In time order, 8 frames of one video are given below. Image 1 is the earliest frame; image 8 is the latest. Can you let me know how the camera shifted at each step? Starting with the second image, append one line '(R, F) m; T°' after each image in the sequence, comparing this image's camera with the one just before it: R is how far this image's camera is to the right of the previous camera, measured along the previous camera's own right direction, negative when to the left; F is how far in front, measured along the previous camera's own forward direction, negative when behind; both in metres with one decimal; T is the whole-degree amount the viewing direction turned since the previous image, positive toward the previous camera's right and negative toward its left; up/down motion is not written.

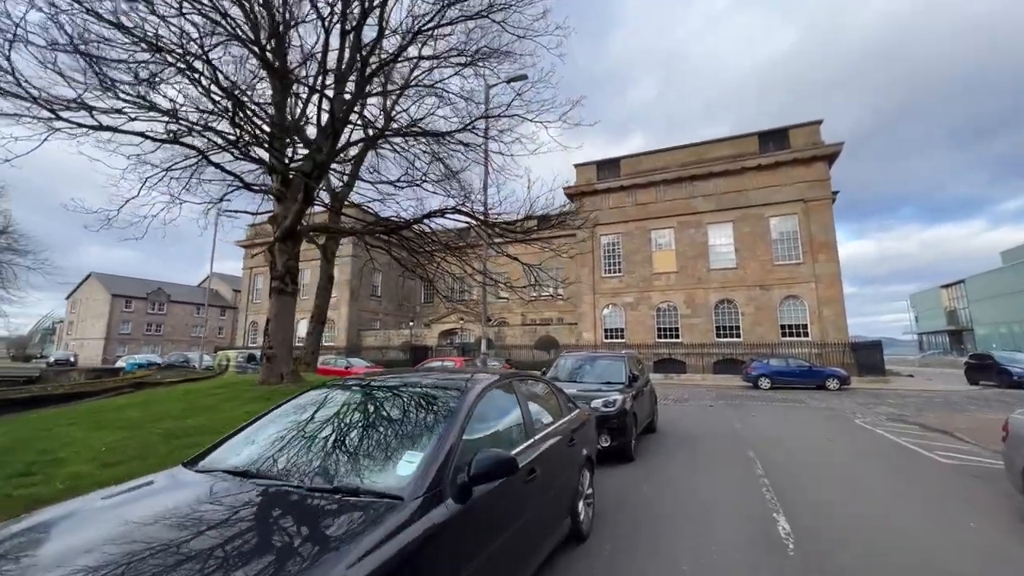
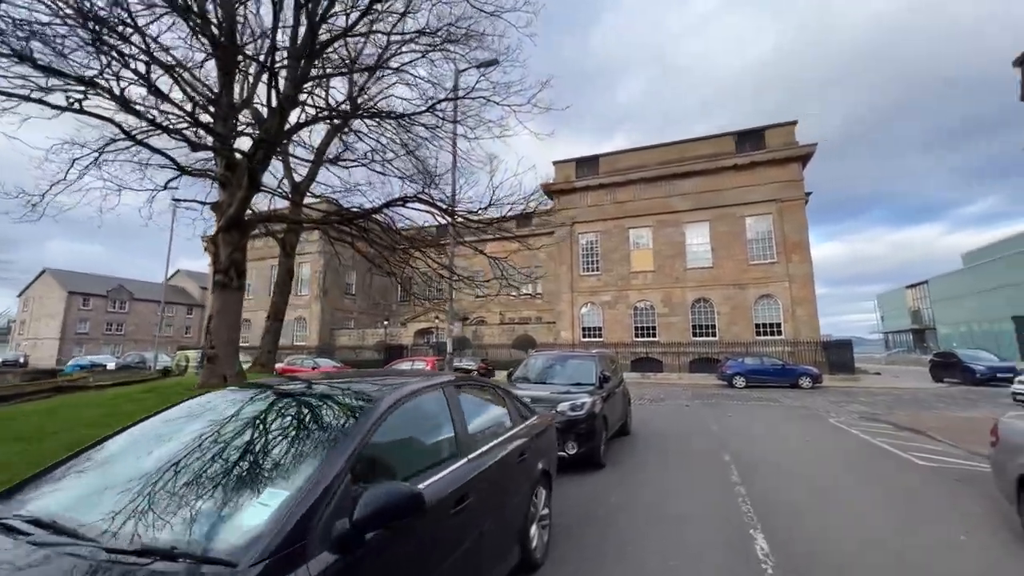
(+0.3, +0.5) m; +3°
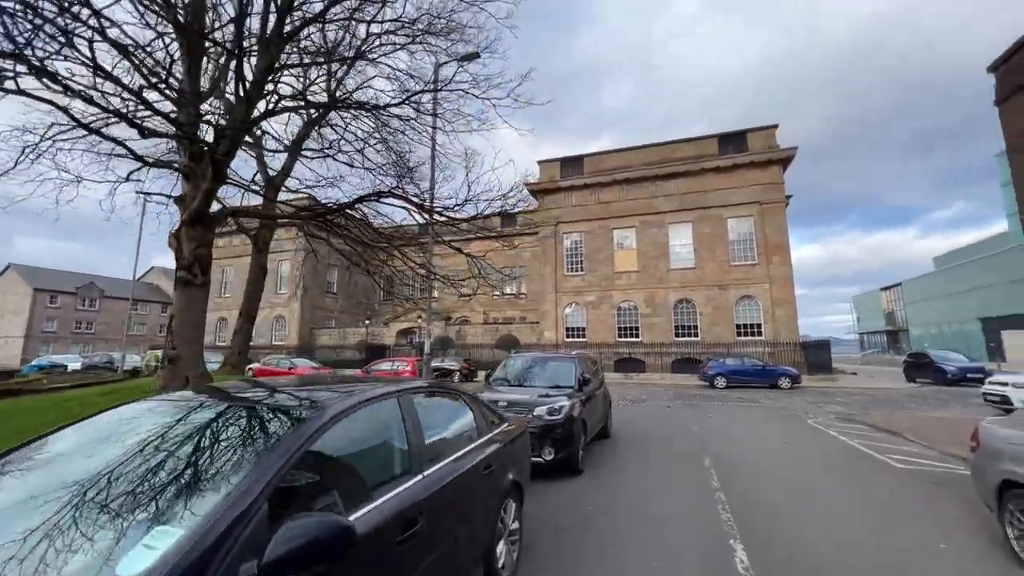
(+0.1, +0.2) m; +2°
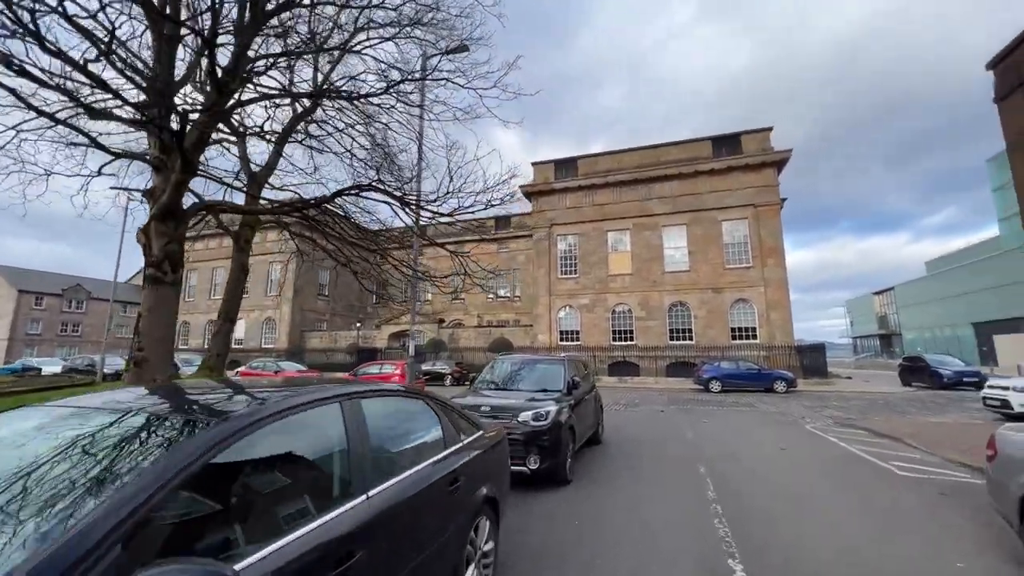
(+0.1, +0.3) m; +1°
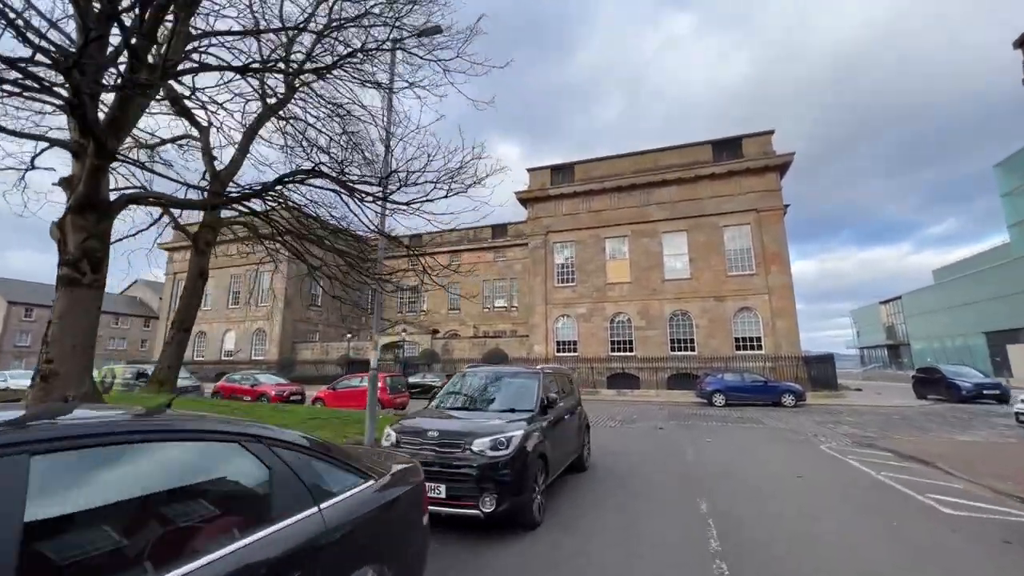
(+0.5, +1.0) m; 0°
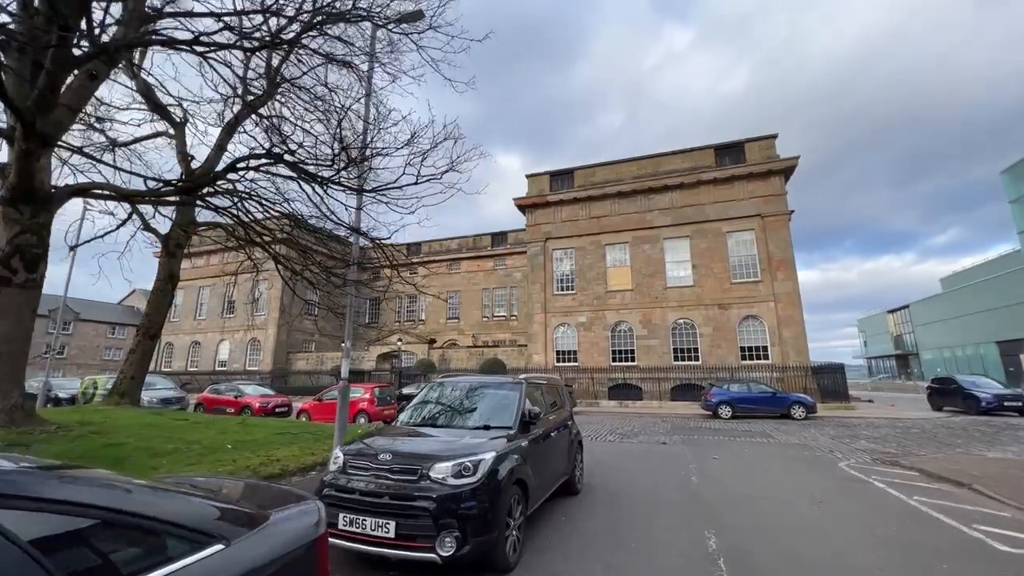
(+0.3, +0.7) m; 0°
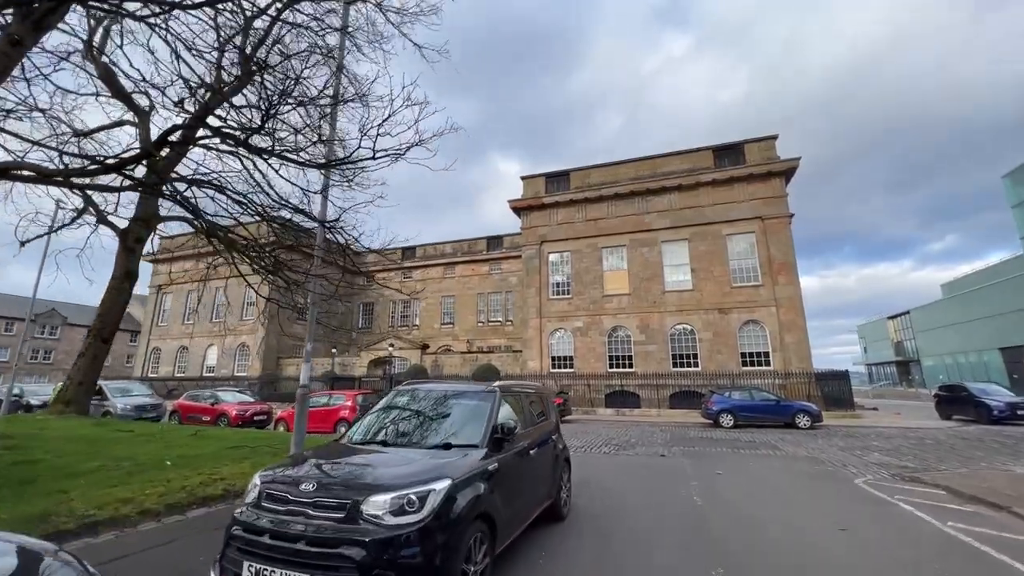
(+0.3, +0.8) m; 0°
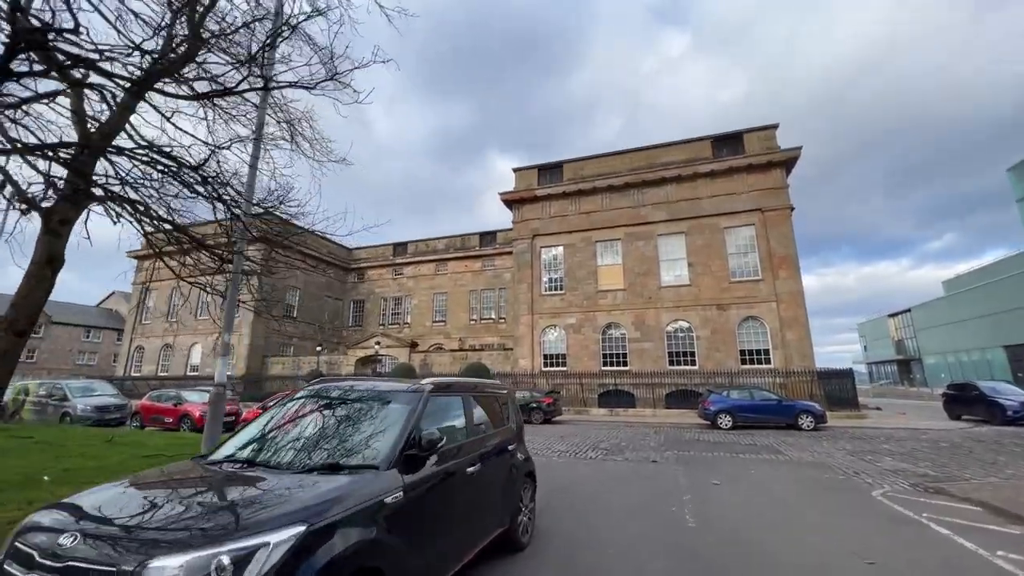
(+0.5, +1.0) m; 0°
